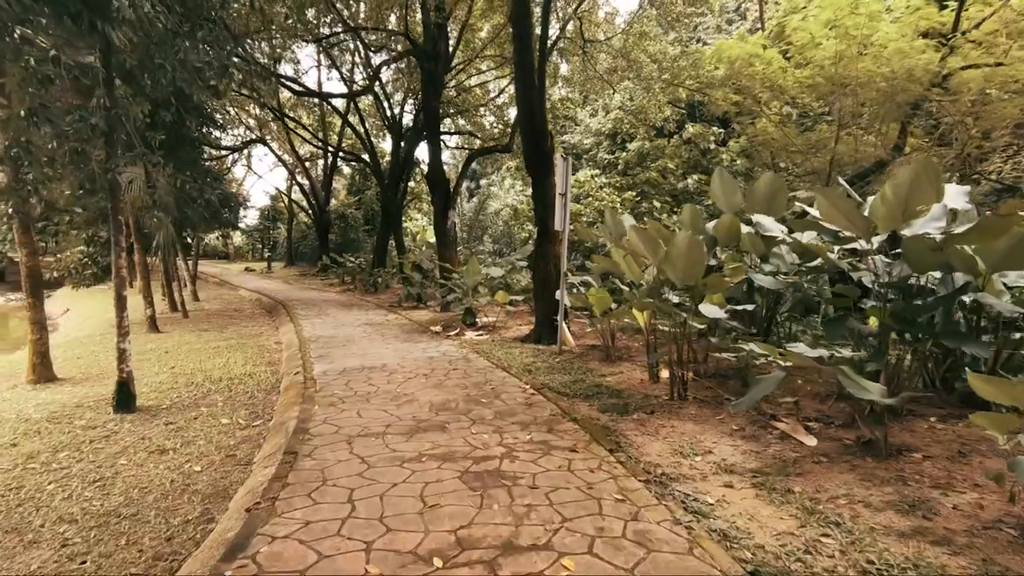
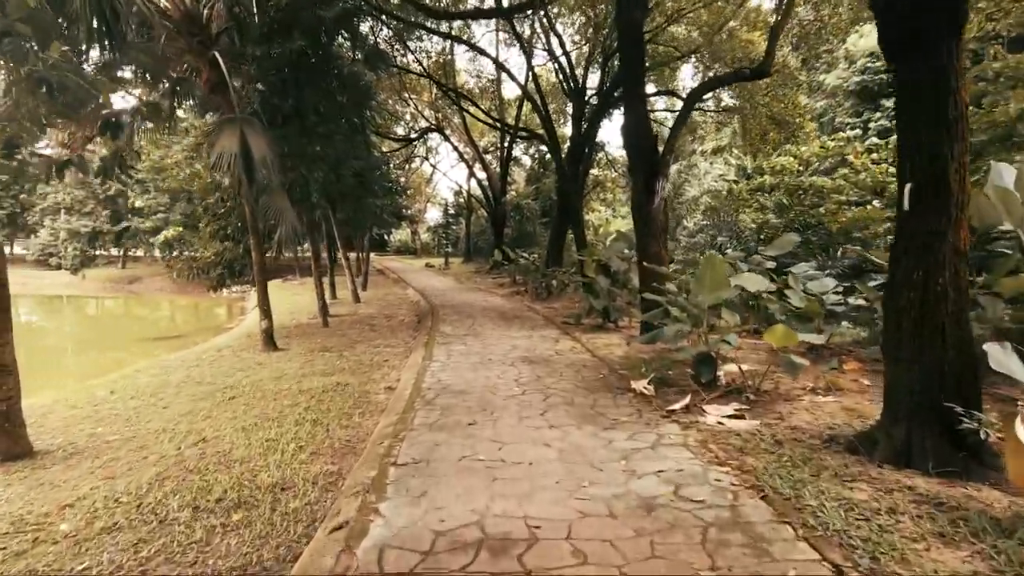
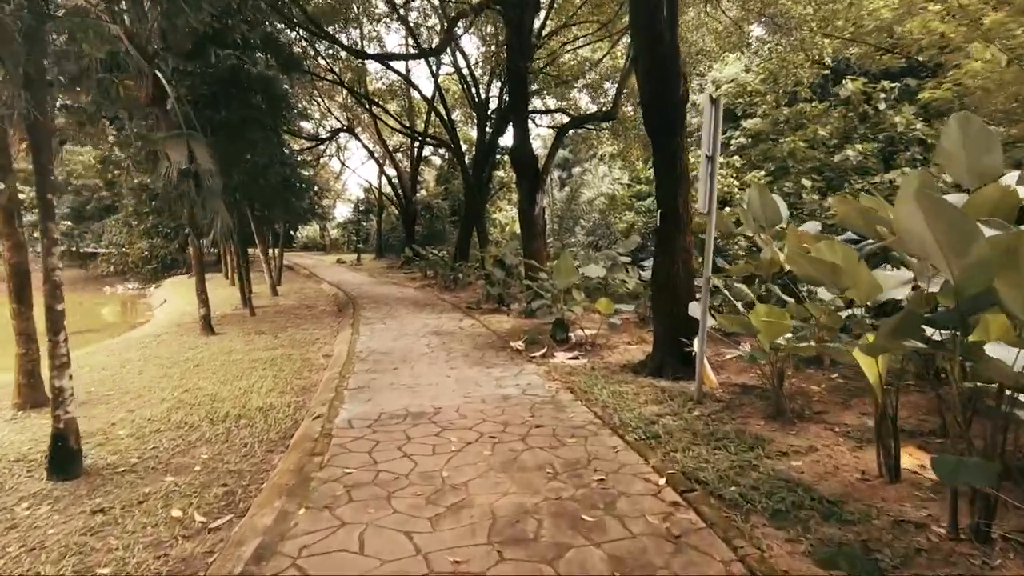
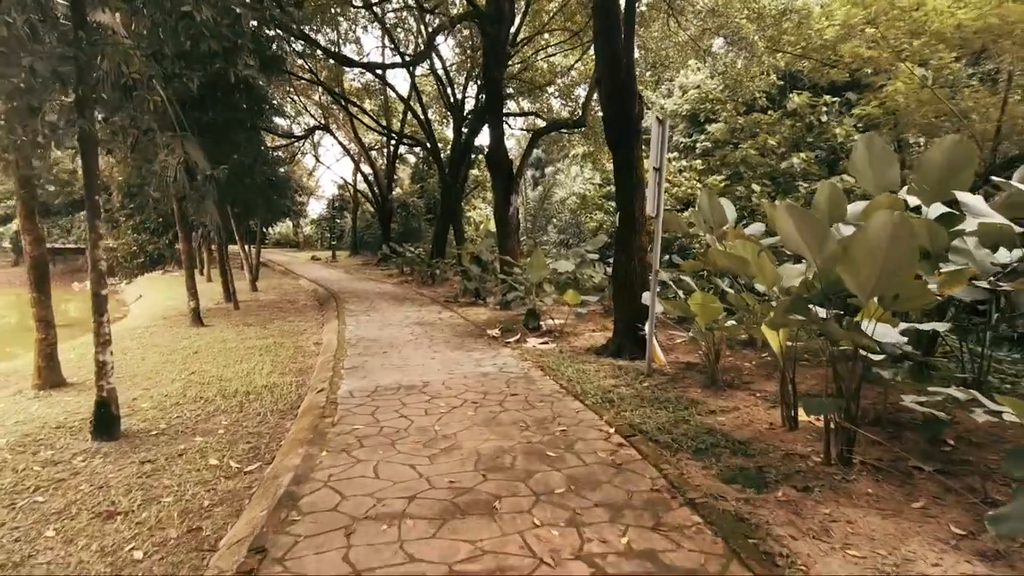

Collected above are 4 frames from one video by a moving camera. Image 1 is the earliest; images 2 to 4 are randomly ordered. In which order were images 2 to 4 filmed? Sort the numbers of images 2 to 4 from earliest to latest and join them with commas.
4, 3, 2
